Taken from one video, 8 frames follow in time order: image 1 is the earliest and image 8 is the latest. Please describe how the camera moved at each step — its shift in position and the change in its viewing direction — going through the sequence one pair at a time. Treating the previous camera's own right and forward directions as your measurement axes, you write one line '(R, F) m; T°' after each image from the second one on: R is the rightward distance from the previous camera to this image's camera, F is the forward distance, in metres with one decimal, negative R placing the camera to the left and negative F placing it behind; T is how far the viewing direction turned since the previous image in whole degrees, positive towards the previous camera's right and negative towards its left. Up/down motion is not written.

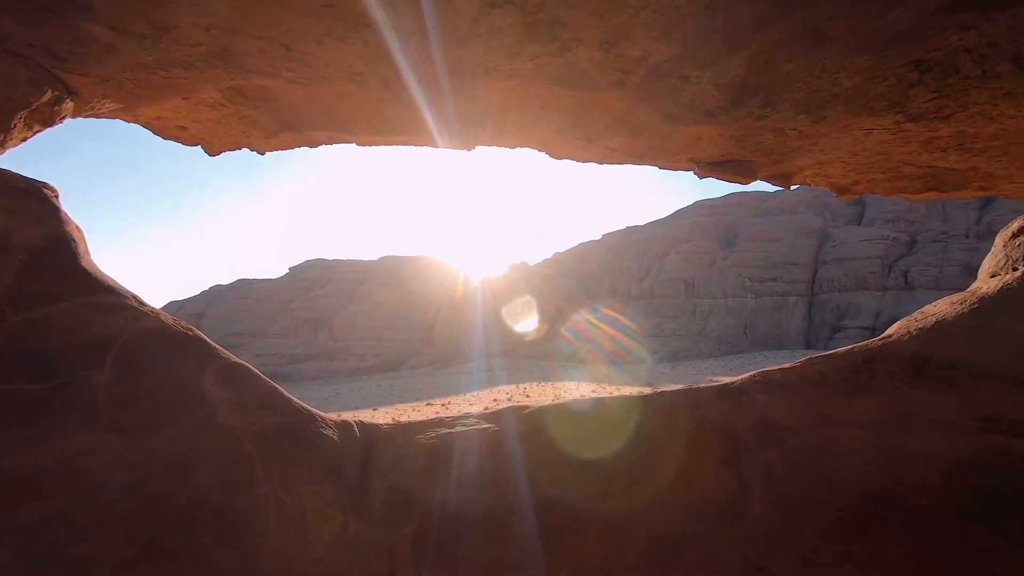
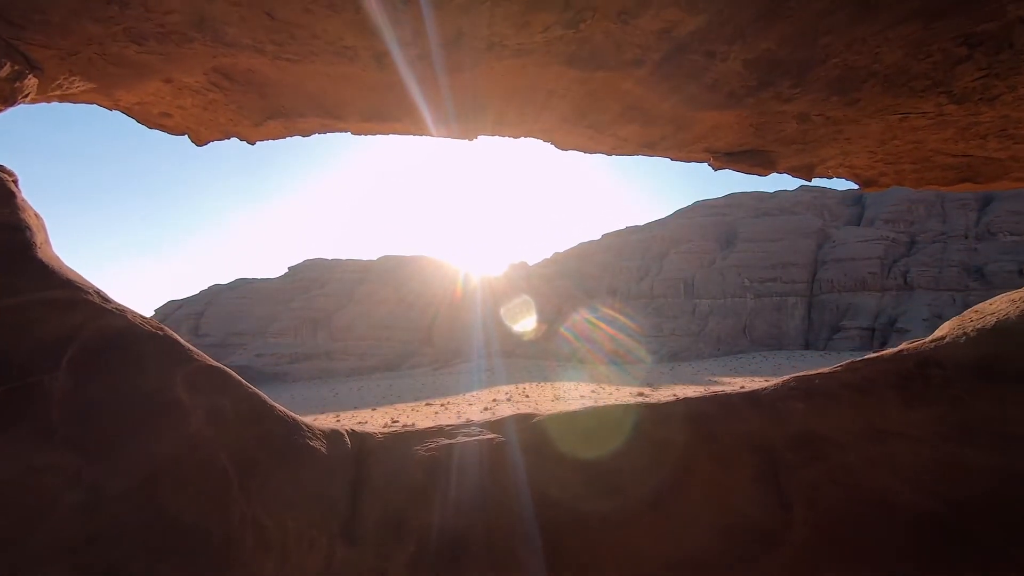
(0.0, +0.3) m; 0°
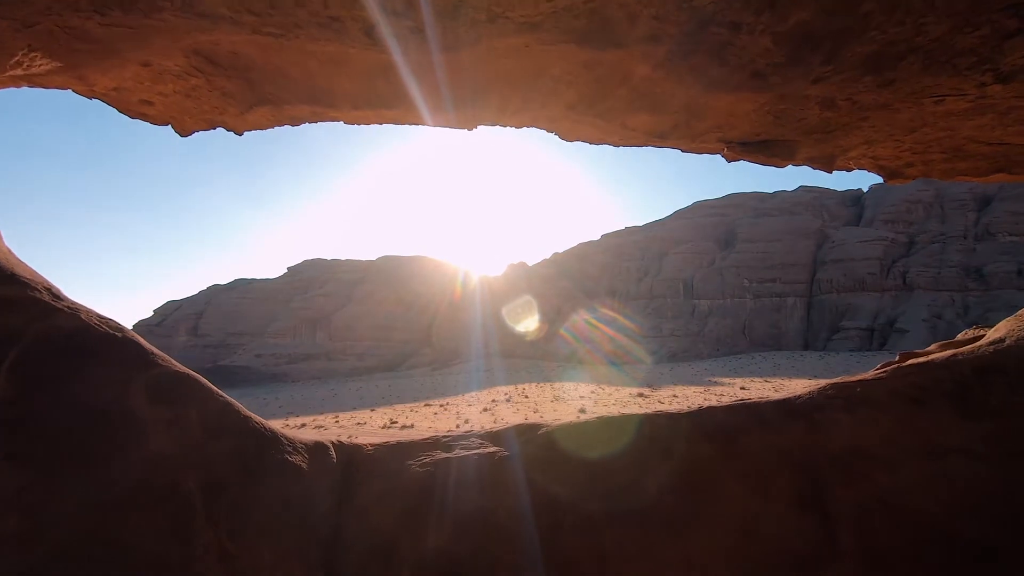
(0.0, +0.3) m; 0°
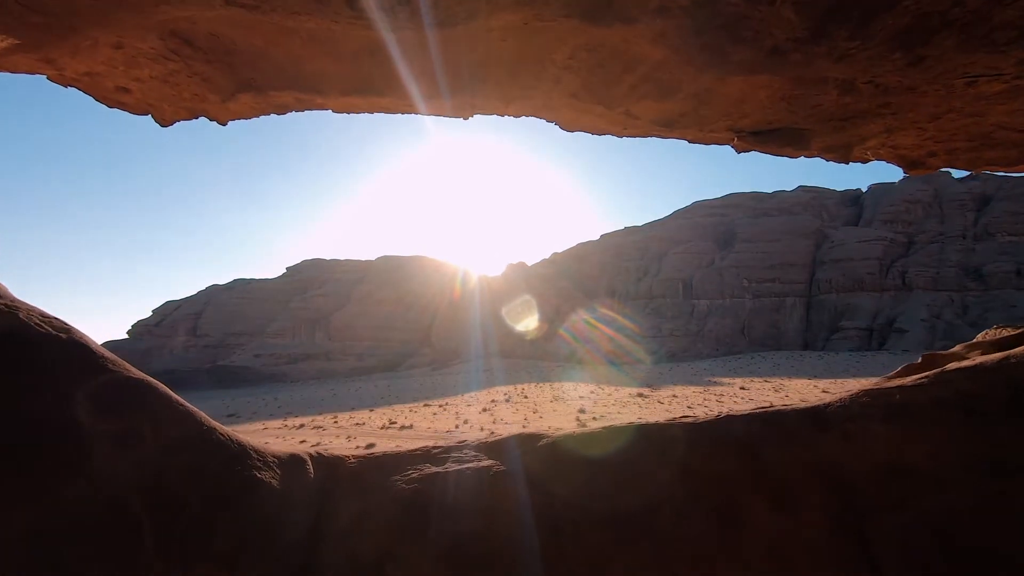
(0.0, +0.3) m; 0°
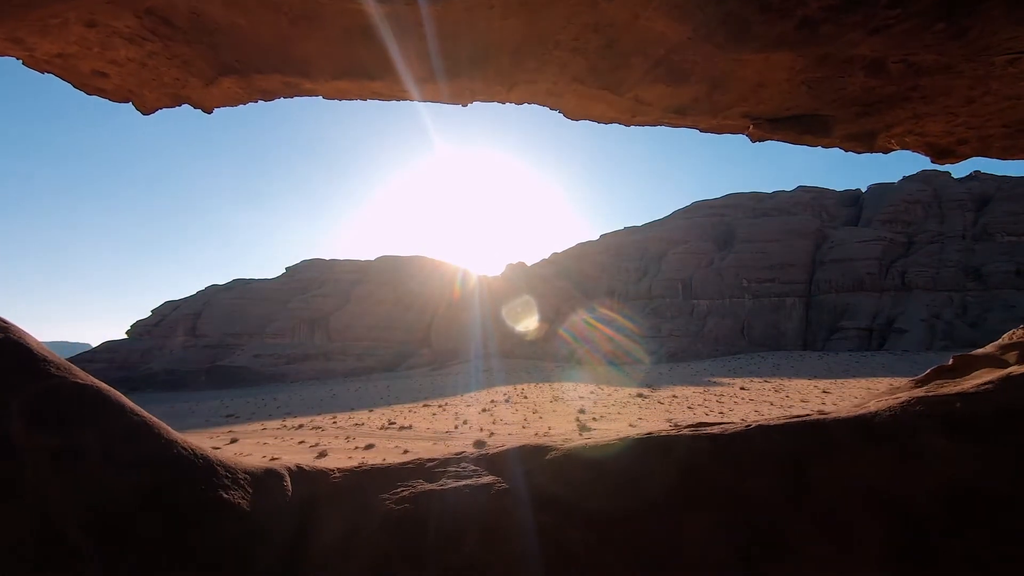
(0.0, +0.3) m; 0°
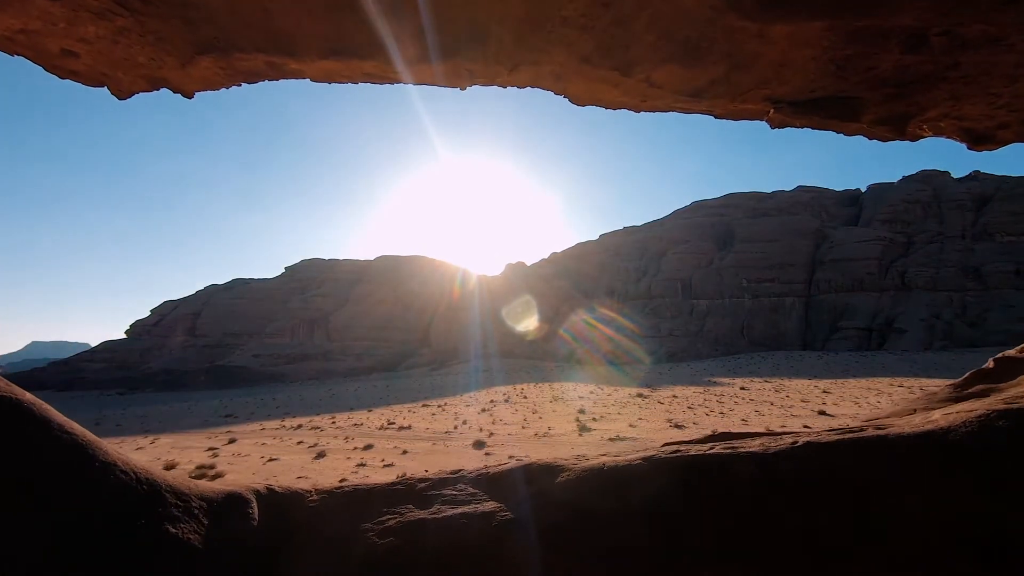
(0.0, +0.3) m; 0°
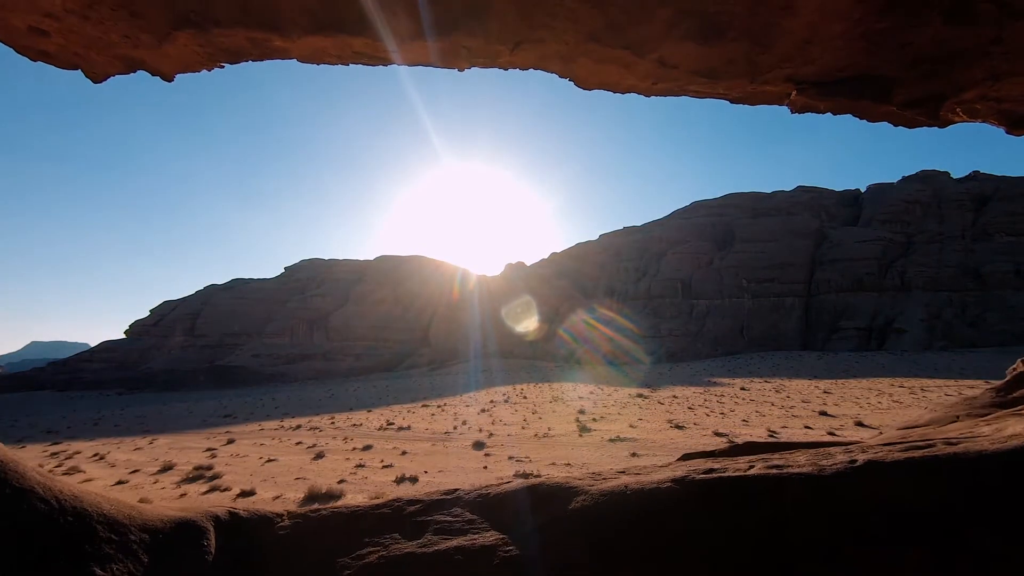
(0.0, +0.3) m; 0°
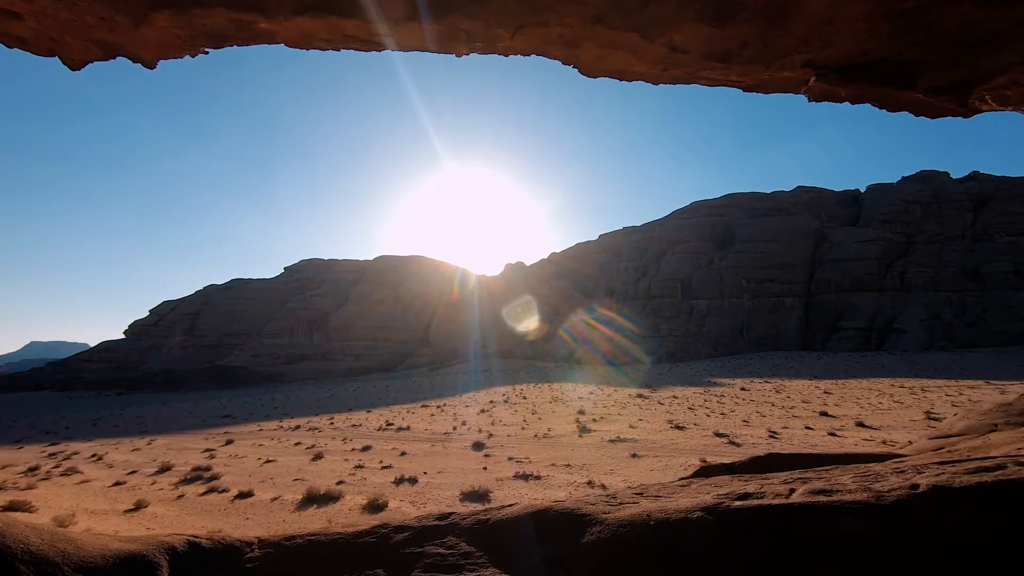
(0.0, +0.2) m; 0°
